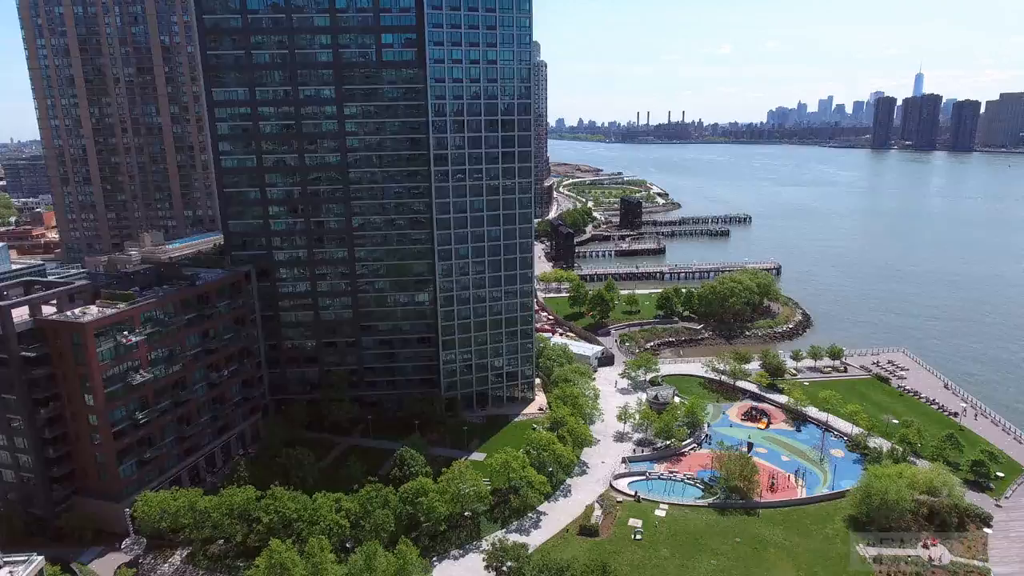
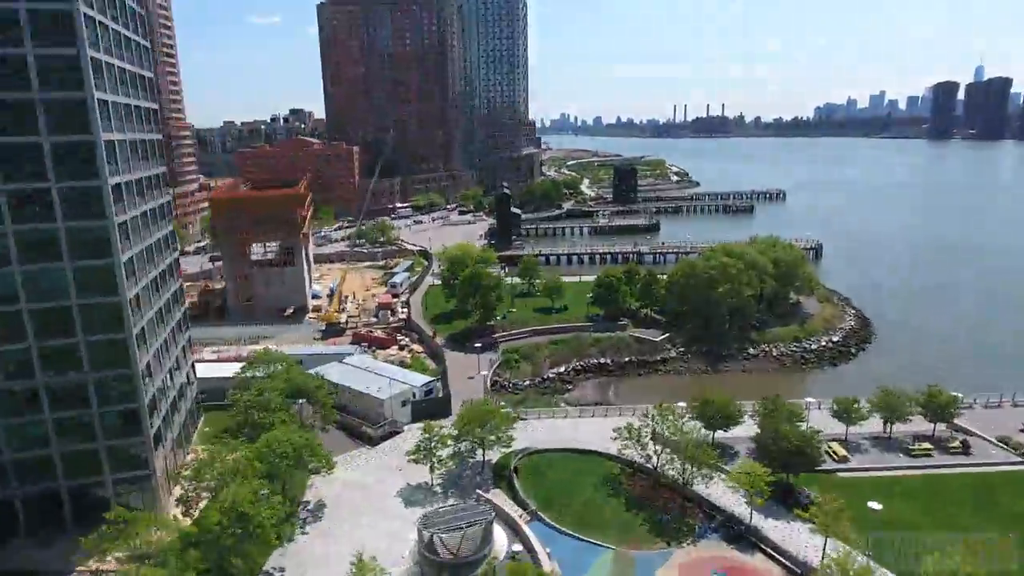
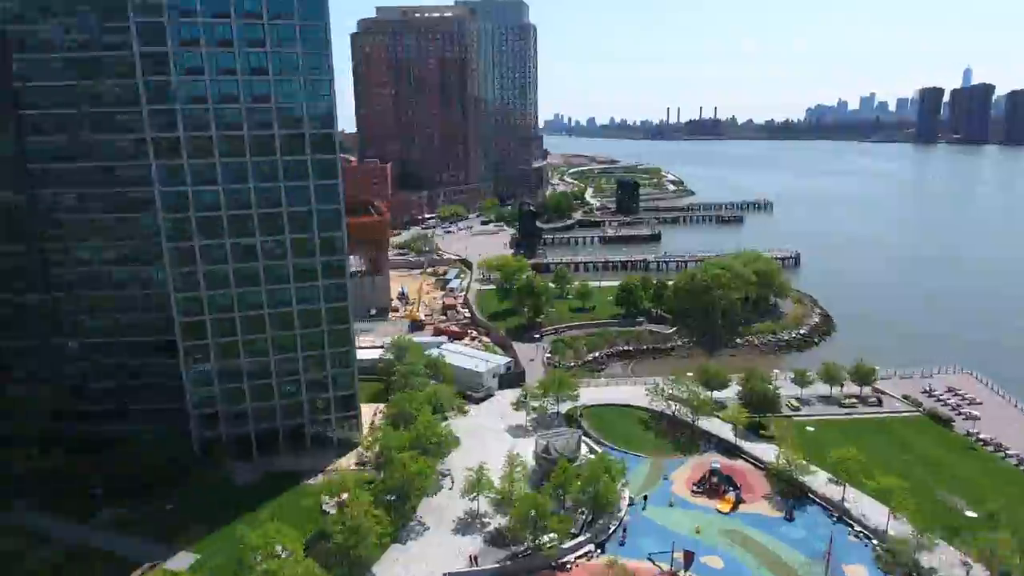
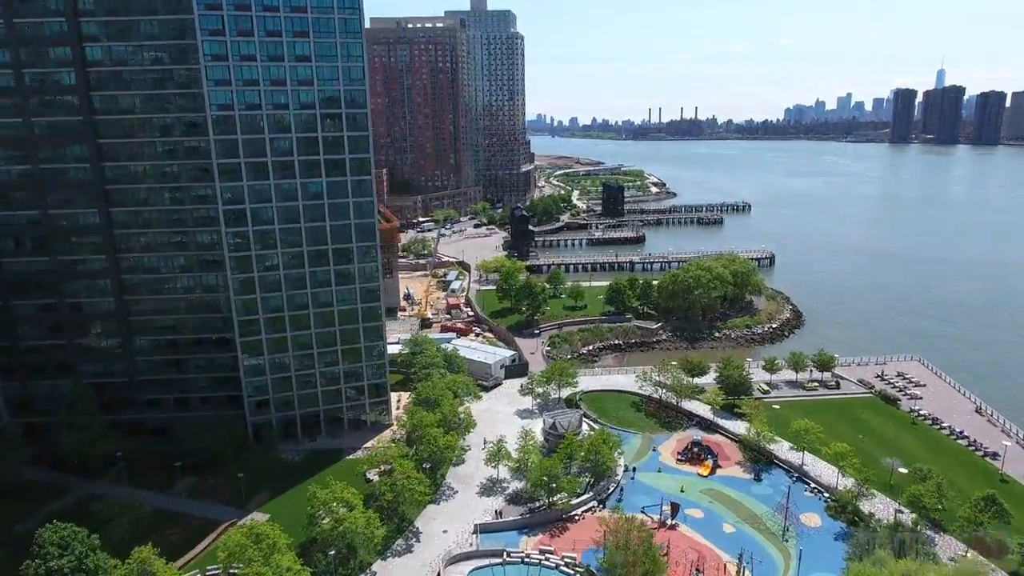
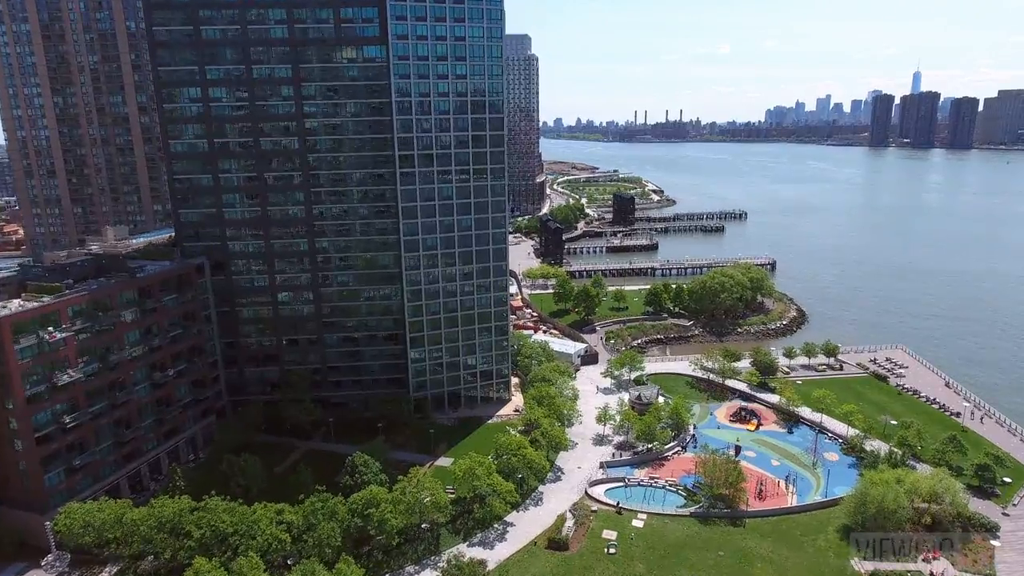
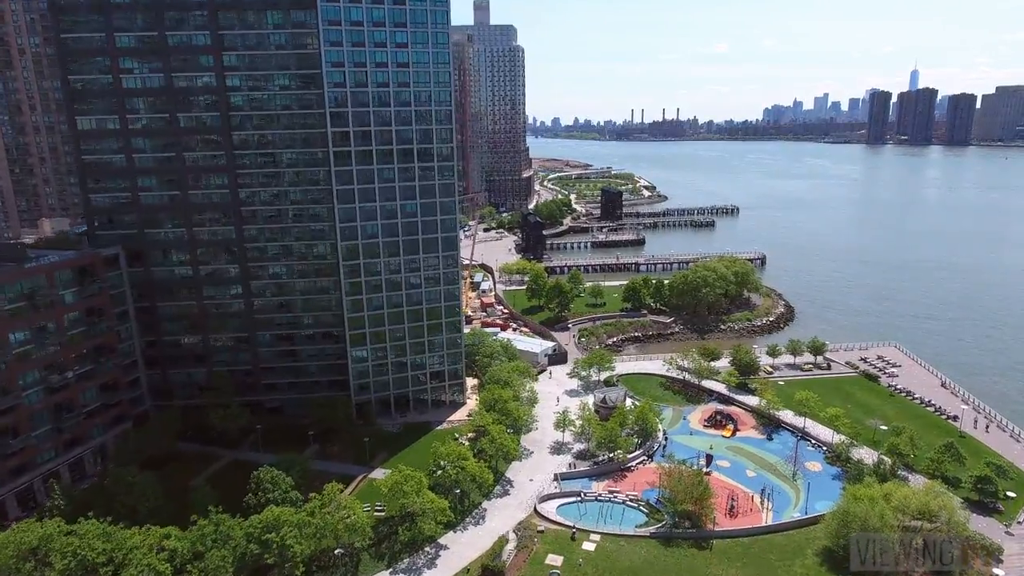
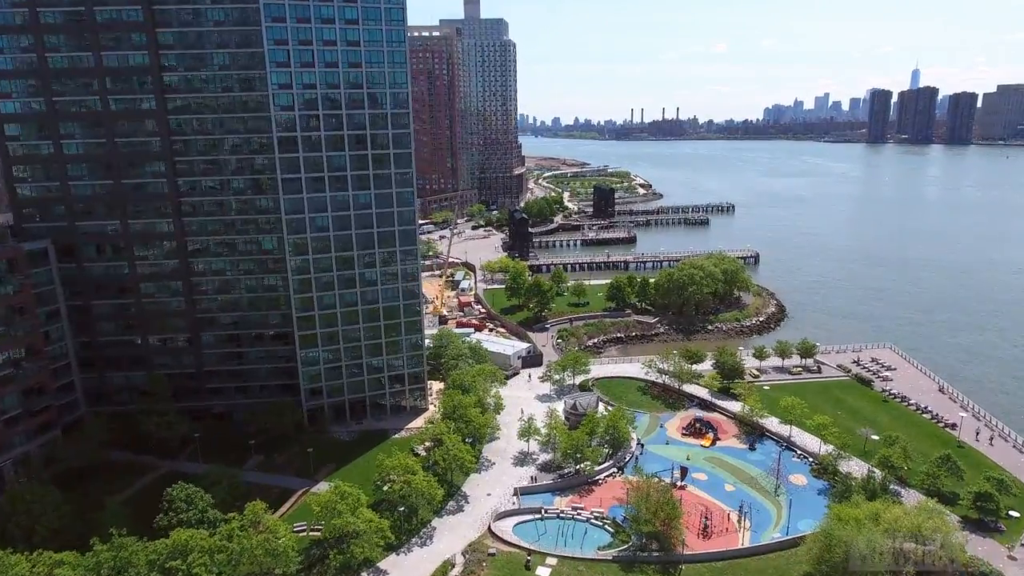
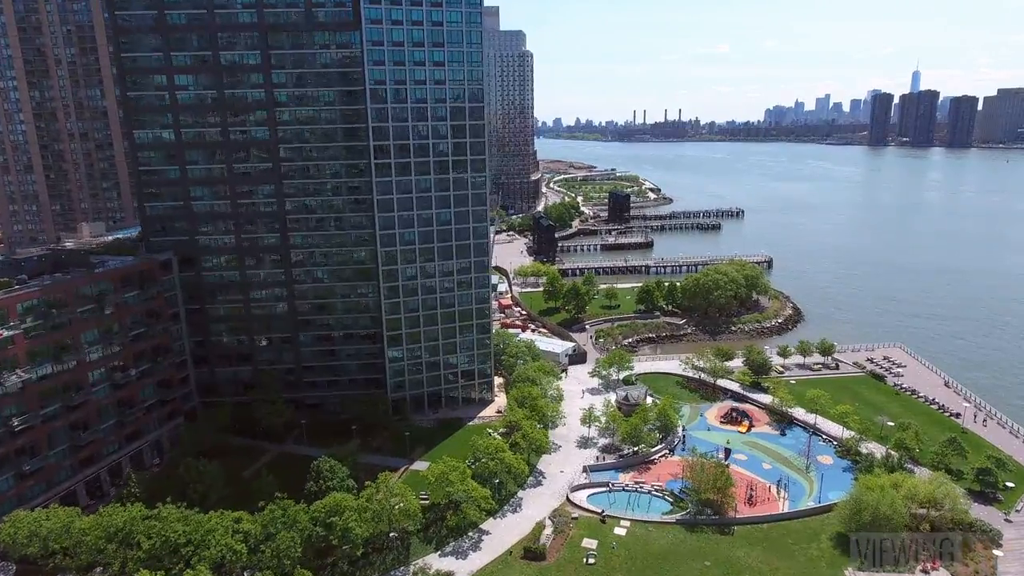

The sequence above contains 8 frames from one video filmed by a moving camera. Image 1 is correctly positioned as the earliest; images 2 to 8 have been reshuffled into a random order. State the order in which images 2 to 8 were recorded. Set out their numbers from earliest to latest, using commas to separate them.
5, 8, 6, 7, 4, 3, 2
